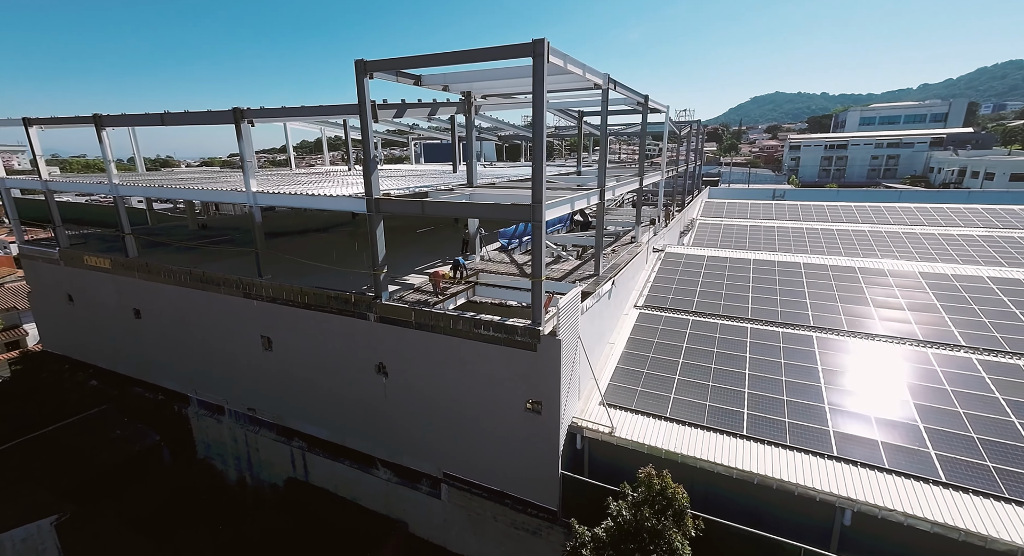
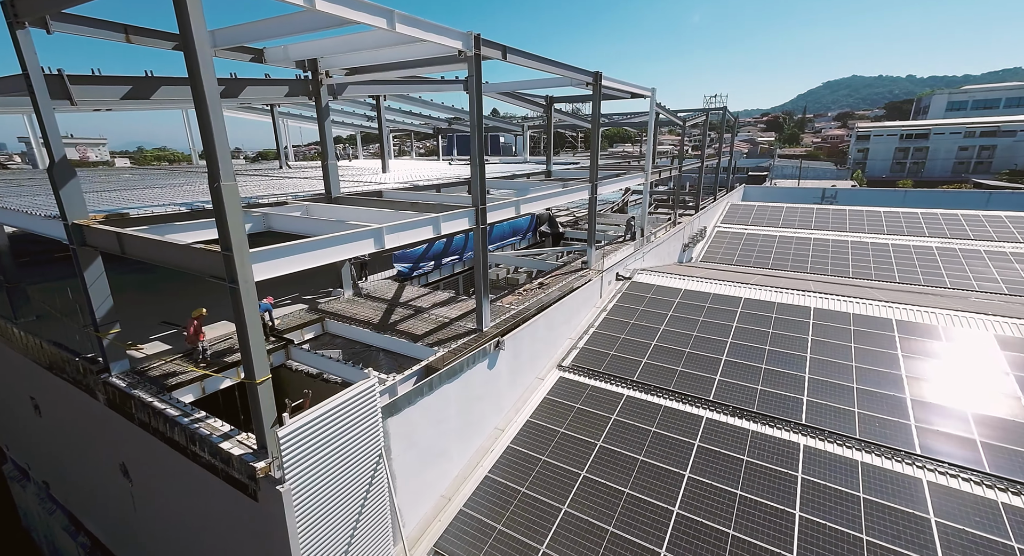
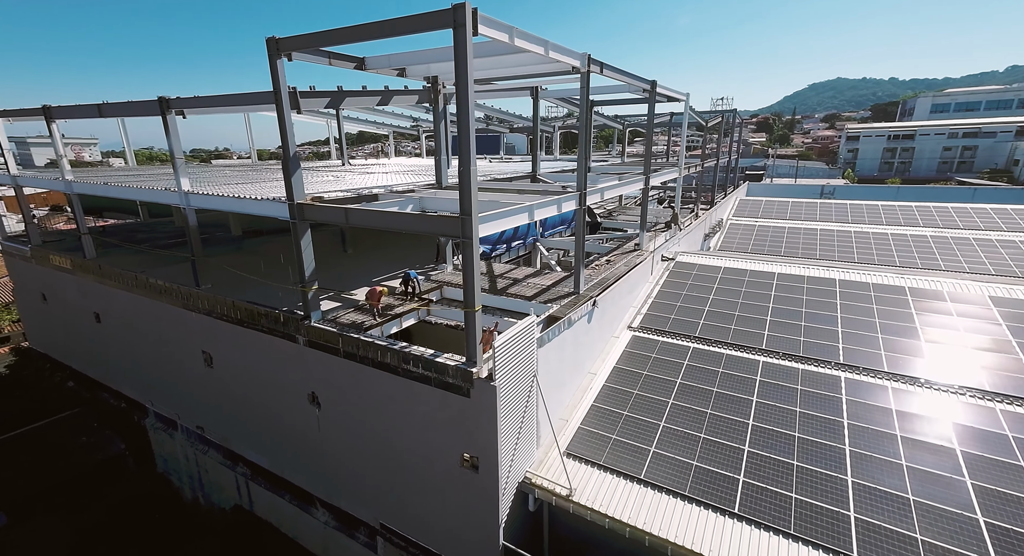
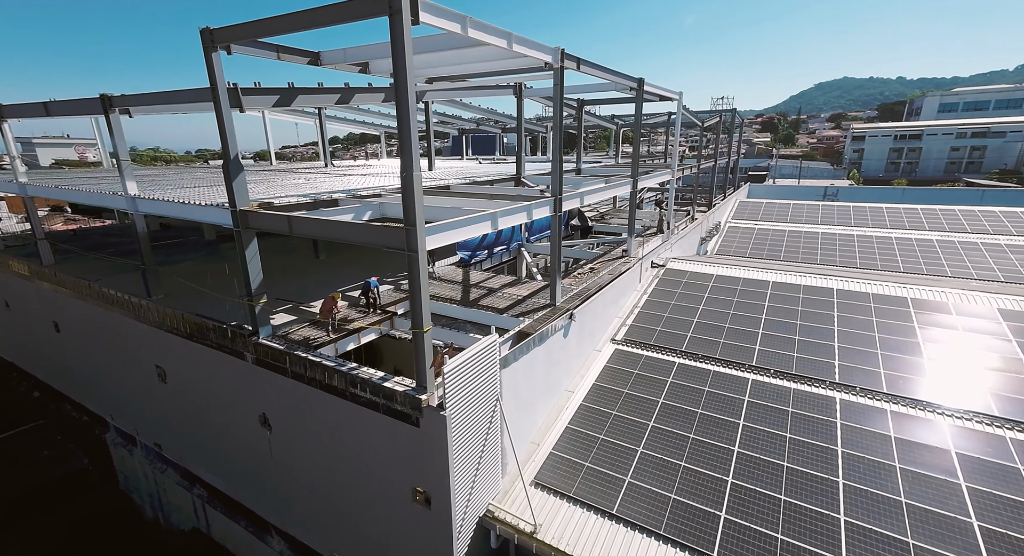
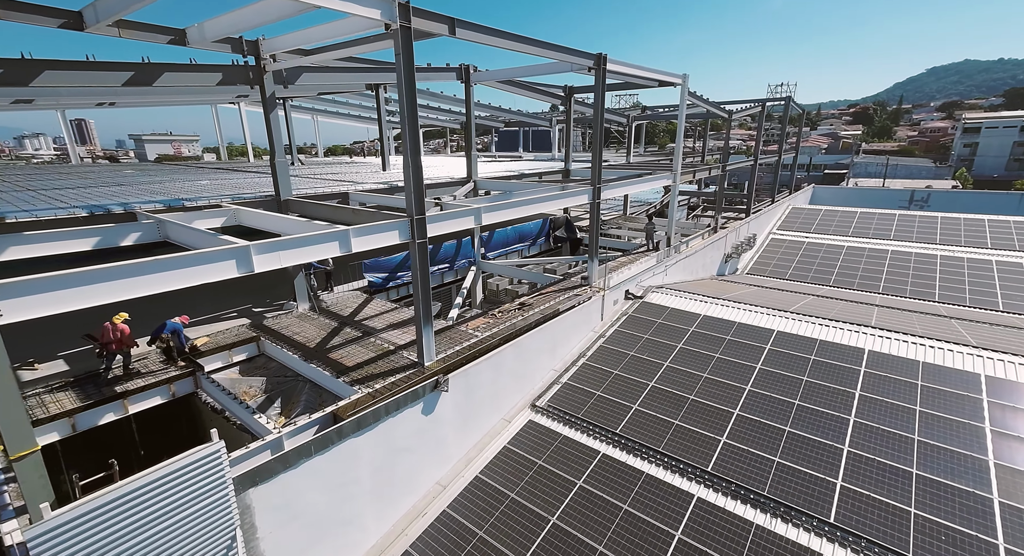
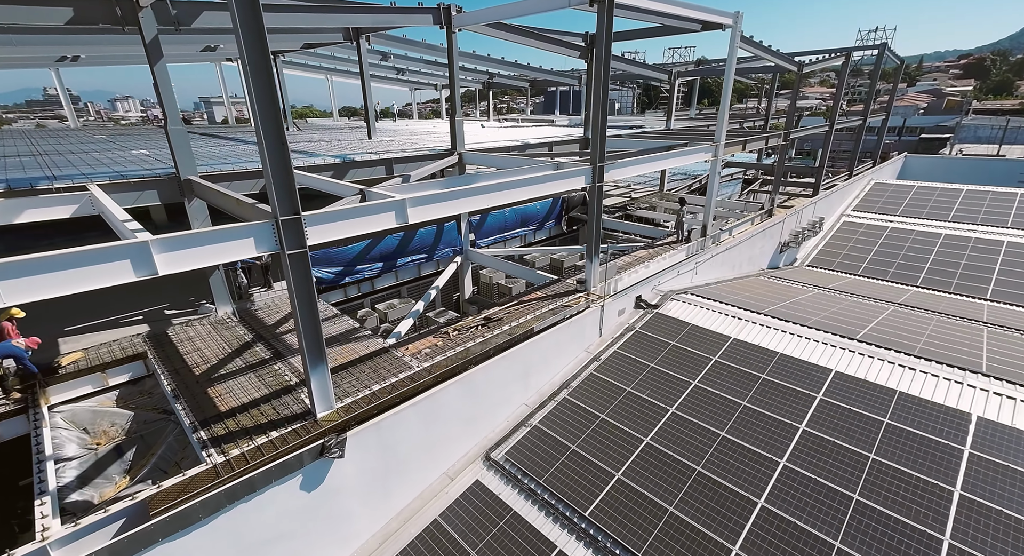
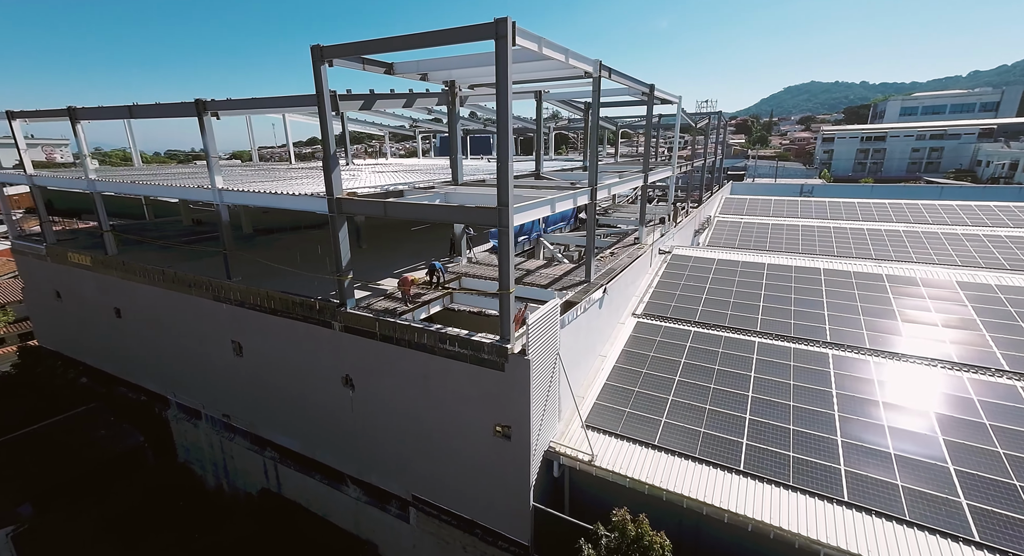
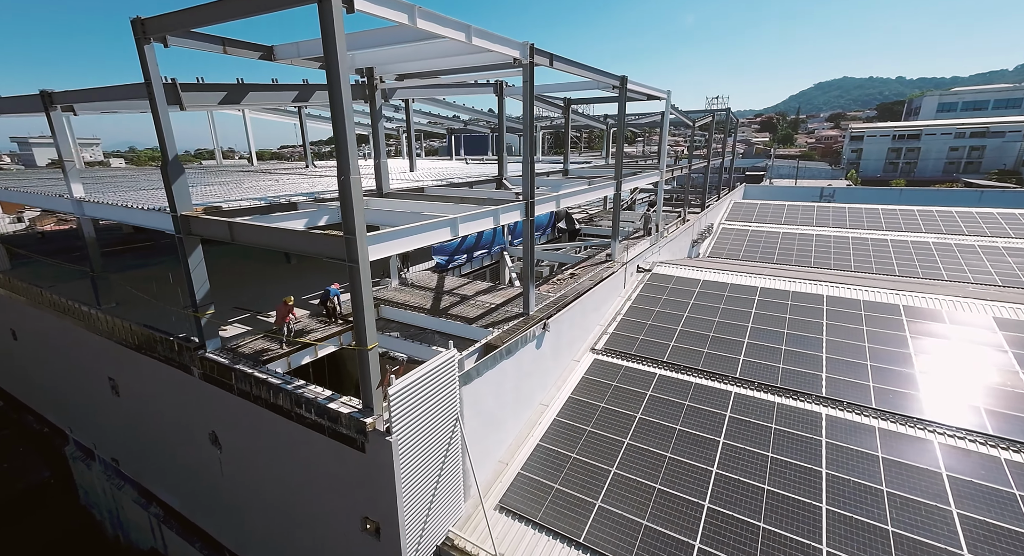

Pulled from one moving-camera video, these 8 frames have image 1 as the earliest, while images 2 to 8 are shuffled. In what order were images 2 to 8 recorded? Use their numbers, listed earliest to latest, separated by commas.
7, 3, 4, 8, 2, 5, 6
